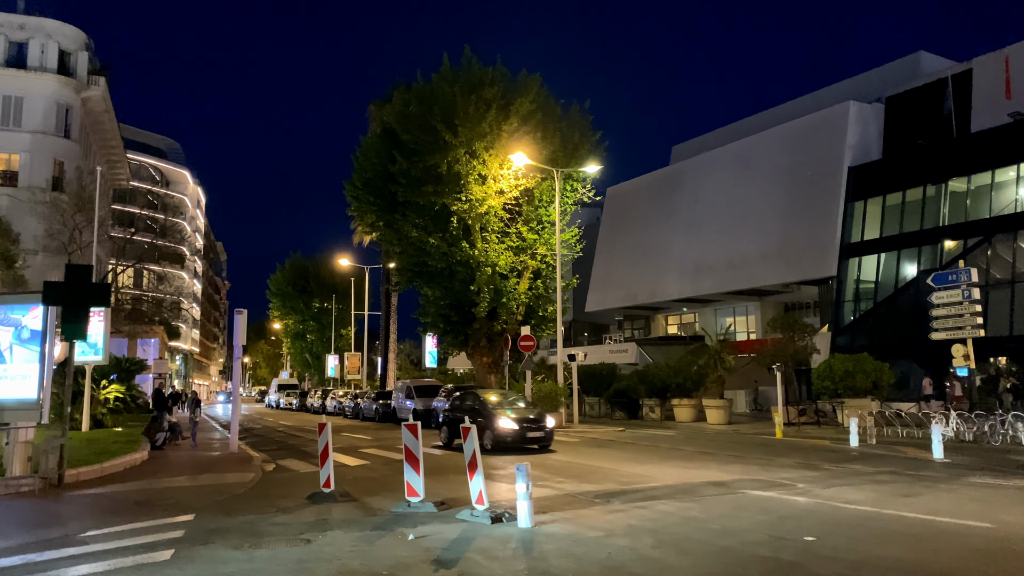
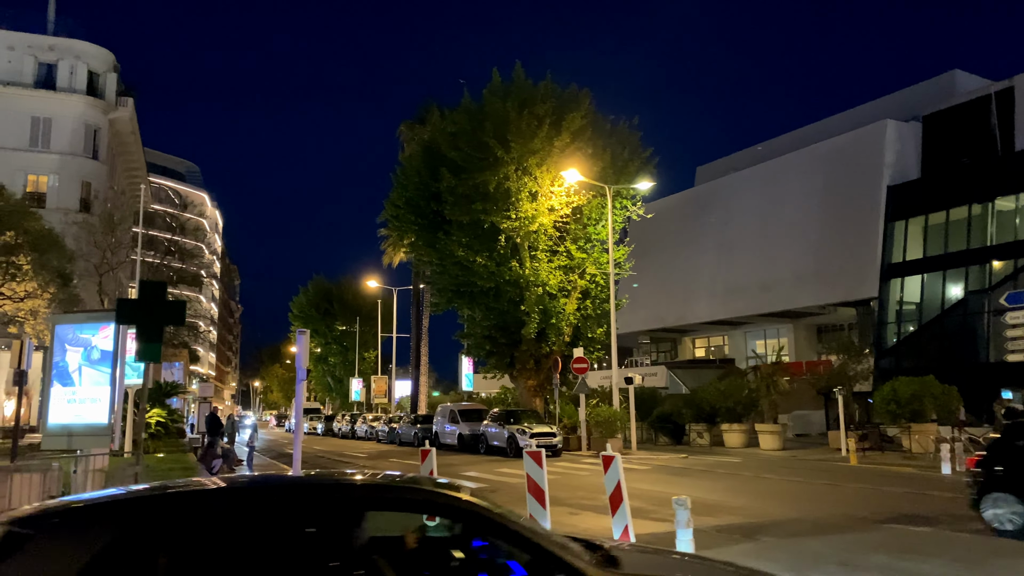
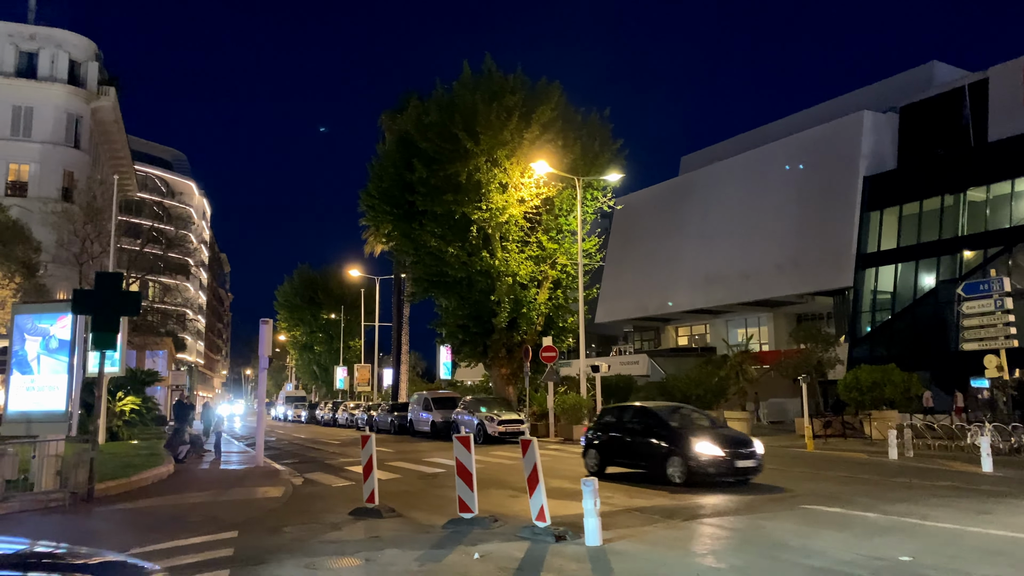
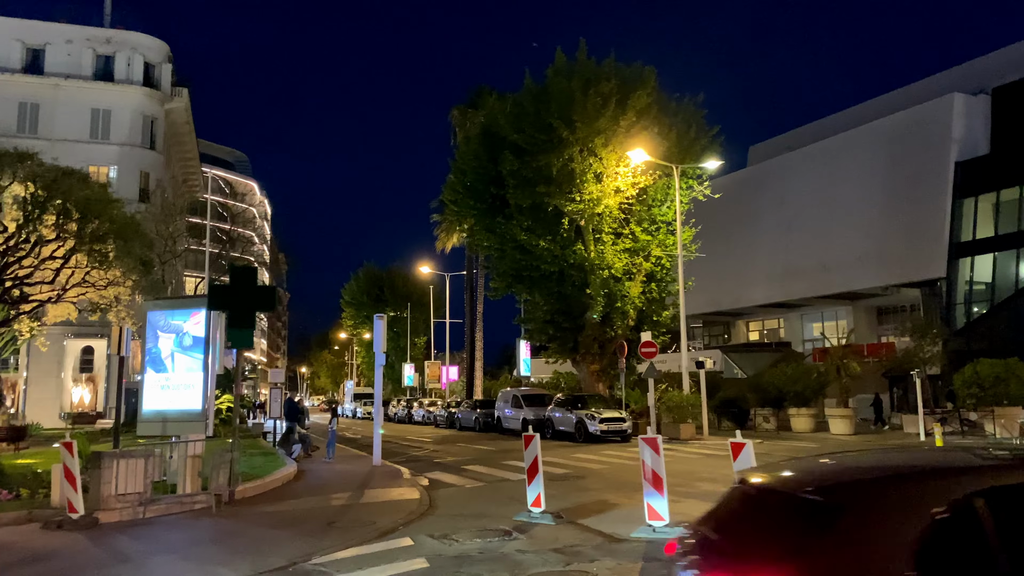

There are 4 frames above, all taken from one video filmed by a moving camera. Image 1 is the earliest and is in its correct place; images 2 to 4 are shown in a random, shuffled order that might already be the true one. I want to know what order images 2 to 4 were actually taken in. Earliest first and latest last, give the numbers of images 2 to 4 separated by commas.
3, 2, 4
